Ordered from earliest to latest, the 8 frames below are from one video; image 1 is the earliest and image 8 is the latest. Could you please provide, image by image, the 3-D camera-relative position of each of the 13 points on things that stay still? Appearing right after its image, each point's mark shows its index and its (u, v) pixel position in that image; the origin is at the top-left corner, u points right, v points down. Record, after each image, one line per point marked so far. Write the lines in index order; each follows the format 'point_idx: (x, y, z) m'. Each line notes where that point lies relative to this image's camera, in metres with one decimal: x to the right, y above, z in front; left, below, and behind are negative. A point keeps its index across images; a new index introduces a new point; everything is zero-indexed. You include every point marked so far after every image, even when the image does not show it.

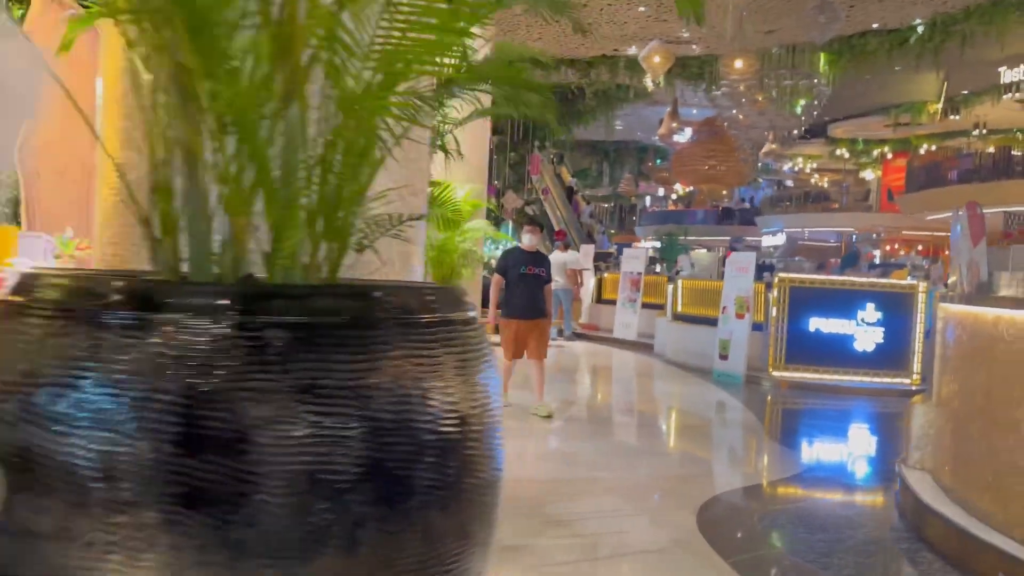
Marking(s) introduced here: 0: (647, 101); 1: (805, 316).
0: (+2.8, +3.8, +16.8) m
1: (+2.9, -0.3, +8.0) m
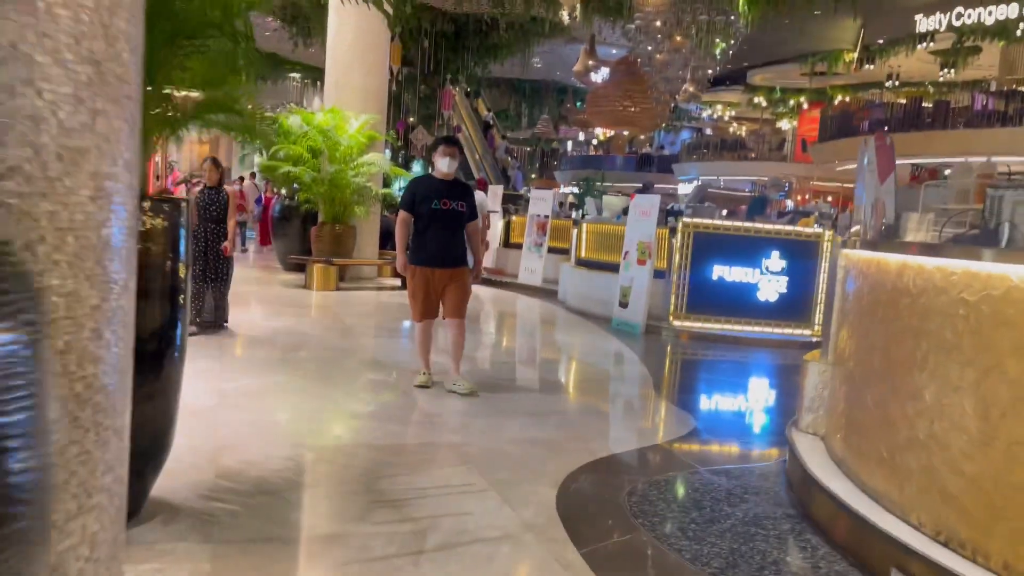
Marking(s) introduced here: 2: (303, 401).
0: (+1.0, +4.9, +16.1) m
1: (+1.8, +0.2, +7.6) m
2: (-1.1, -0.6, +4.2) m
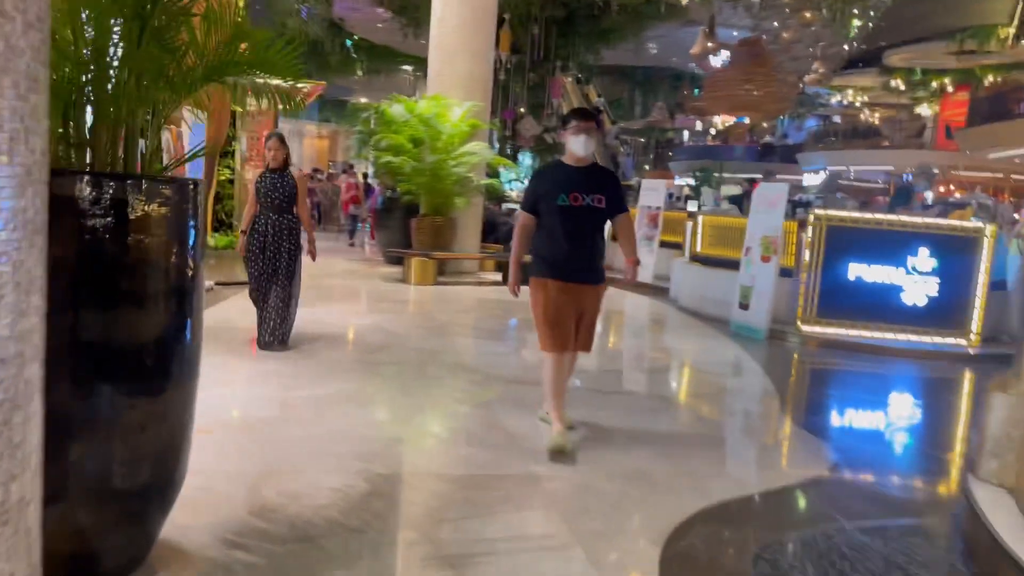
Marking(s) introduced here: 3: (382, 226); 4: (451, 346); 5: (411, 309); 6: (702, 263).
0: (+3.2, +5.0, +15.2) m
1: (+2.7, +0.2, +6.7) m
2: (-0.6, -0.6, +3.7) m
3: (-1.7, +0.8, +10.4) m
4: (-0.4, -0.4, +5.3) m
5: (-0.9, -0.2, +7.0) m
6: (+1.9, +0.2, +8.0) m
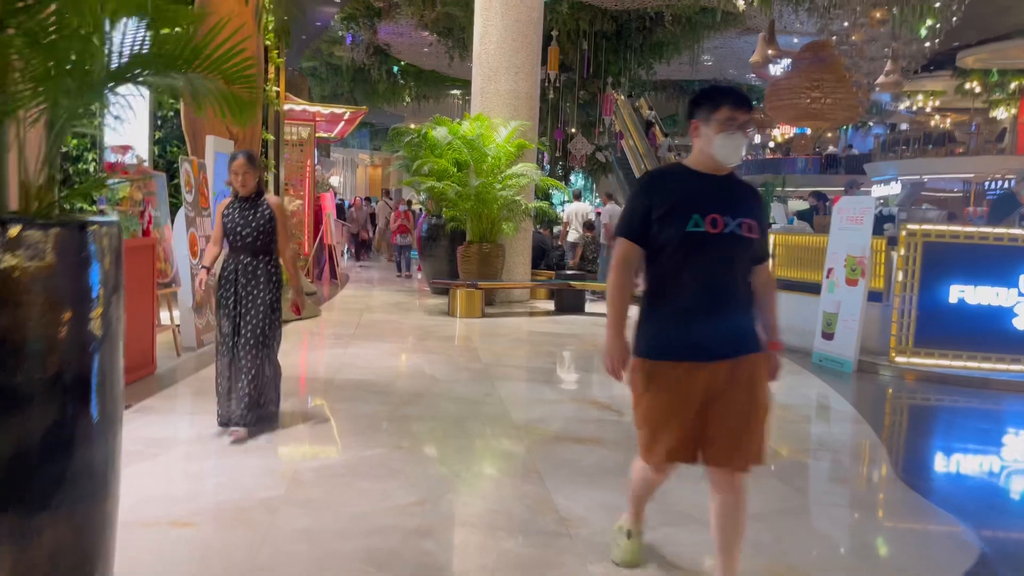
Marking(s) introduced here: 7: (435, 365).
0: (+4.0, +4.6, +14.4) m
1: (+3.1, 0.0, +5.9) m
2: (-0.4, -0.8, +3.1) m
3: (-1.0, +0.4, +9.9) m
4: (-0.1, -0.6, +4.7) m
5: (-0.5, -0.4, +6.4) m
6: (+2.3, 0.0, +7.2) m
7: (-0.5, -0.5, +5.5) m
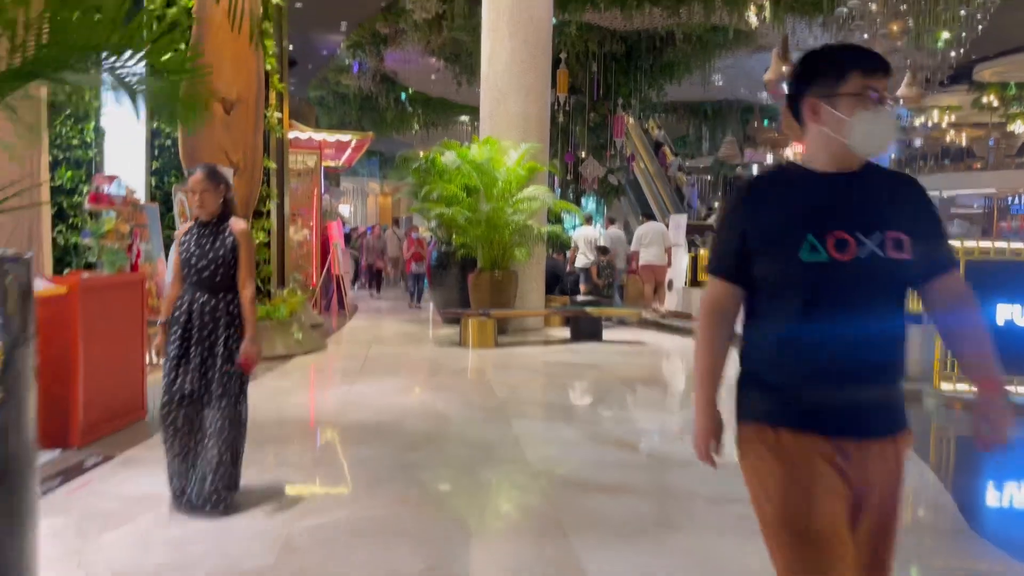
0: (+4.1, +4.2, +14.2) m
1: (+3.2, -0.1, +5.5) m
2: (-0.4, -0.9, +2.8) m
3: (-0.9, +0.1, +9.6) m
4: (0.0, -0.8, +4.4) m
5: (-0.3, -0.7, +6.1) m
6: (+2.5, -0.2, +6.9) m
7: (-0.4, -0.7, +5.1) m
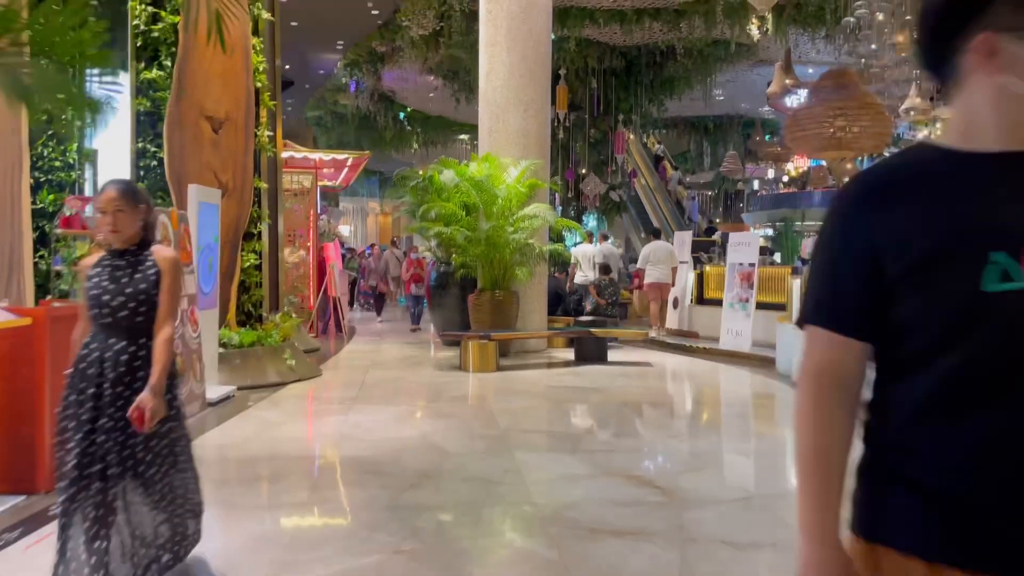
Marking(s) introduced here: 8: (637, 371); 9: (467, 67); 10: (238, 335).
0: (+4.1, +3.9, +14.0) m
1: (+3.2, -0.2, +5.2) m
2: (-0.3, -1.0, +2.5) m
3: (-0.9, -0.2, +9.3) m
4: (0.0, -0.9, +4.1) m
5: (-0.3, -0.8, +5.8) m
6: (+2.5, -0.3, +6.6) m
7: (-0.4, -0.9, +4.8) m
8: (+1.2, -0.8, +8.0) m
9: (-0.8, +4.0, +14.8) m
10: (-2.2, -0.4, +6.6) m
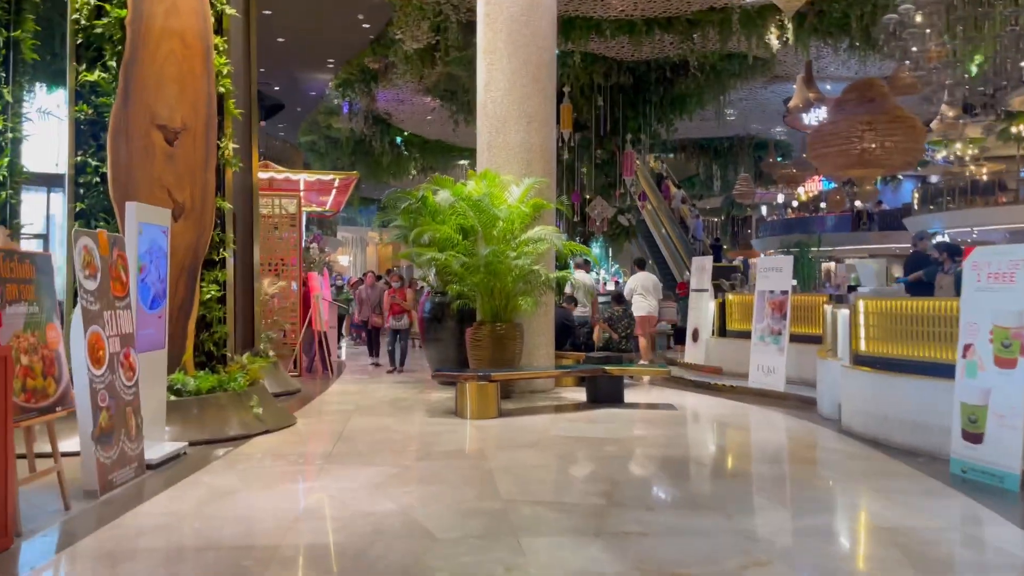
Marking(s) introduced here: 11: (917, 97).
0: (+4.1, +3.4, +13.2) m
1: (+3.3, -0.4, +4.3) m
2: (-0.3, -1.1, +1.5) m
3: (-0.8, -0.5, +8.4) m
4: (0.0, -1.0, +3.1) m
5: (-0.3, -1.0, +4.8) m
6: (+2.5, -0.5, +5.6) m
7: (-0.4, -1.0, +3.9) m
8: (+1.3, -1.1, +7.0) m
9: (-0.8, +3.5, +14.0) m
10: (-2.2, -0.6, +5.7) m
11: (+5.2, +2.5, +10.6) m
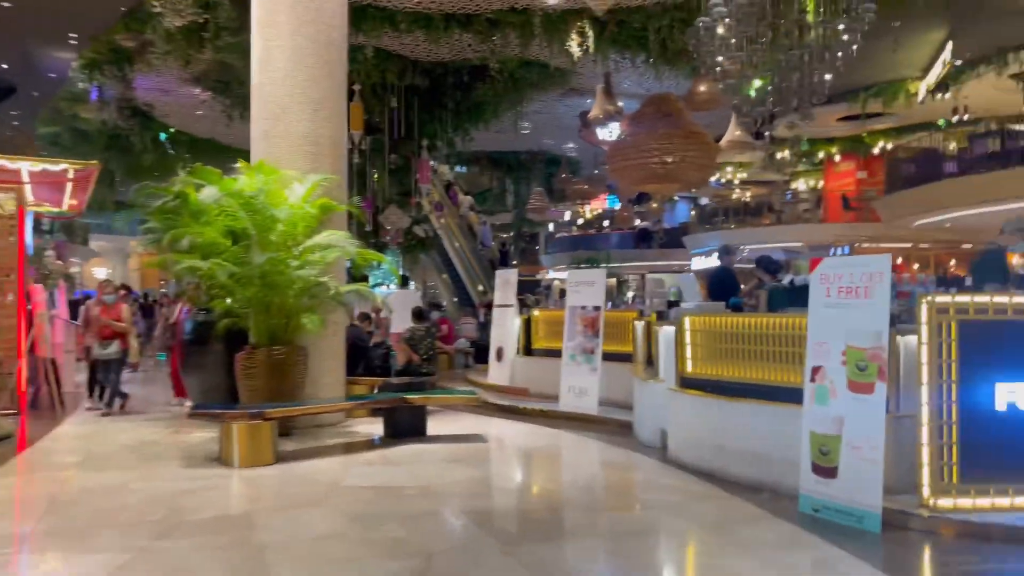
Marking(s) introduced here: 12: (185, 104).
0: (+0.8, +3.2, +12.9) m
1: (+2.3, -0.4, +4.0) m
2: (-0.5, -1.1, +0.4) m
3: (-2.7, -0.7, +7.0) m
4: (-0.5, -1.1, +2.1) m
5: (-1.3, -1.1, +3.6) m
6: (+1.2, -0.6, +5.1) m
7: (-1.1, -1.1, +2.7) m
8: (-0.4, -1.2, +6.2) m
9: (-4.1, +3.2, +12.4) m
10: (-3.3, -0.7, +4.0) m
11: (+2.6, +2.3, +10.7) m
12: (-5.7, +3.2, +14.3) m
